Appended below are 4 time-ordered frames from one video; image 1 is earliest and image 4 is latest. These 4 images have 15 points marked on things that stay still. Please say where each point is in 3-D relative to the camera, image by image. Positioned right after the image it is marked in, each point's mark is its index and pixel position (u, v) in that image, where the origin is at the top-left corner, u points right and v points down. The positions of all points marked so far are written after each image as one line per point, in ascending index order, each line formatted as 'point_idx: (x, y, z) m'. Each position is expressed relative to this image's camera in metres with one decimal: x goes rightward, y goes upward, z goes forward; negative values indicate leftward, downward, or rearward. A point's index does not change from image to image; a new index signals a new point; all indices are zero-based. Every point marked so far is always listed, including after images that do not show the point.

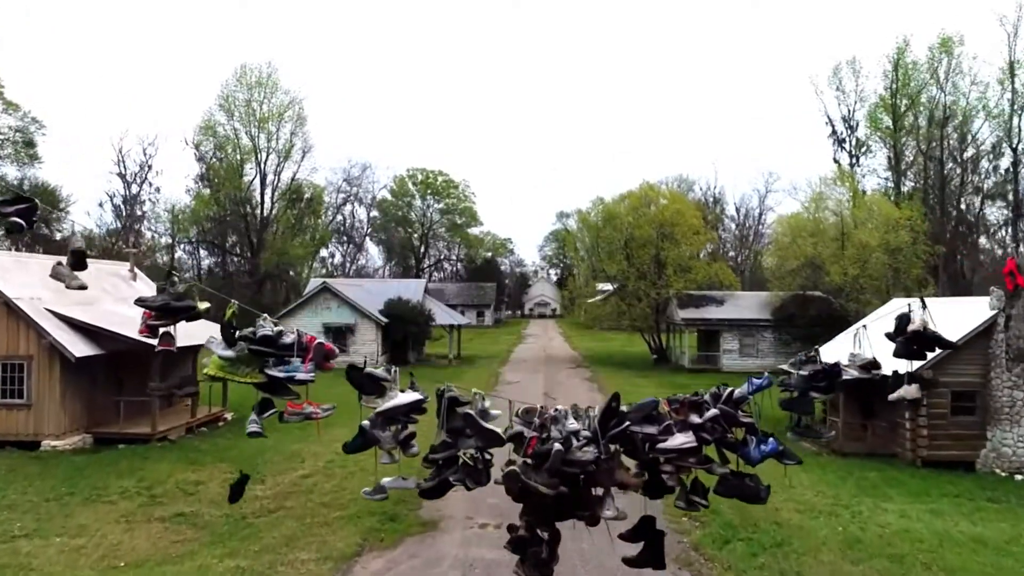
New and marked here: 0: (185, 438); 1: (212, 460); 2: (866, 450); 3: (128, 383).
0: (-4.8, -2.2, +14.5) m
1: (-4.0, -2.3, +13.2) m
2: (+5.6, -2.6, +15.6) m
3: (-5.9, -1.5, +15.0) m
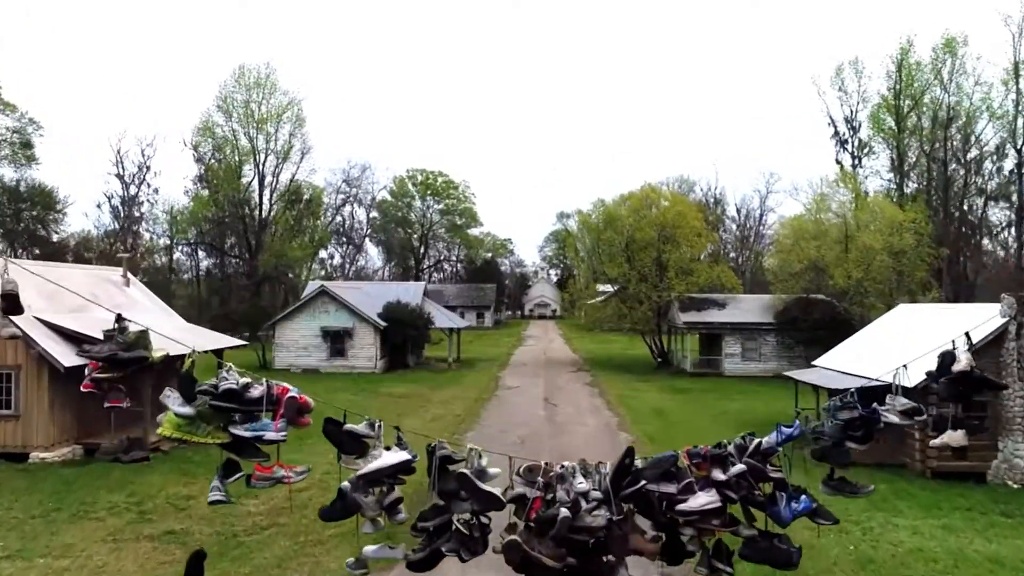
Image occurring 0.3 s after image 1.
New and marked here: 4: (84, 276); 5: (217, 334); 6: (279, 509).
0: (-4.8, -2.3, +14.2) m
1: (-4.0, -2.4, +12.8) m
2: (+5.6, -2.7, +15.3) m
3: (-5.9, -1.6, +14.7) m
4: (-7.2, +0.2, +16.6) m
5: (-5.2, -0.8, +17.1) m
6: (-2.6, -2.5, +11.1) m
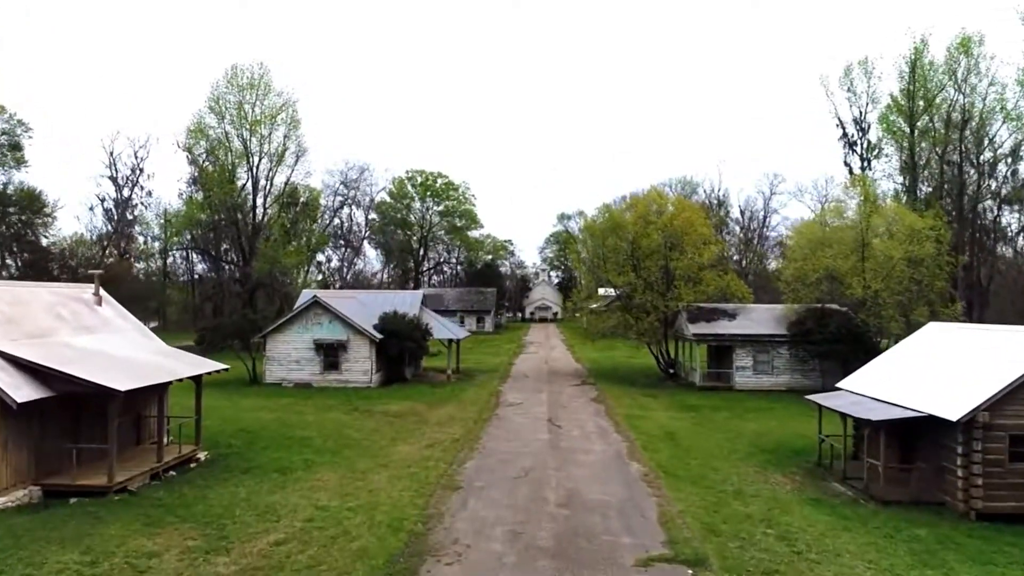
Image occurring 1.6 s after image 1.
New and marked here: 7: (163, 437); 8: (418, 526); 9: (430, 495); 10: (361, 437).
0: (-4.8, -2.7, +12.9) m
1: (-4.0, -2.7, +11.6) m
2: (+5.7, -3.0, +14.0) m
3: (-5.9, -1.9, +13.4) m
4: (-7.2, -0.1, +15.3) m
5: (-5.1, -1.1, +15.9) m
6: (-2.6, -2.8, +9.9) m
7: (-5.3, -2.2, +14.8) m
8: (-1.1, -2.8, +11.7) m
9: (-1.1, -2.9, +13.6) m
10: (-2.9, -2.9, +19.1) m
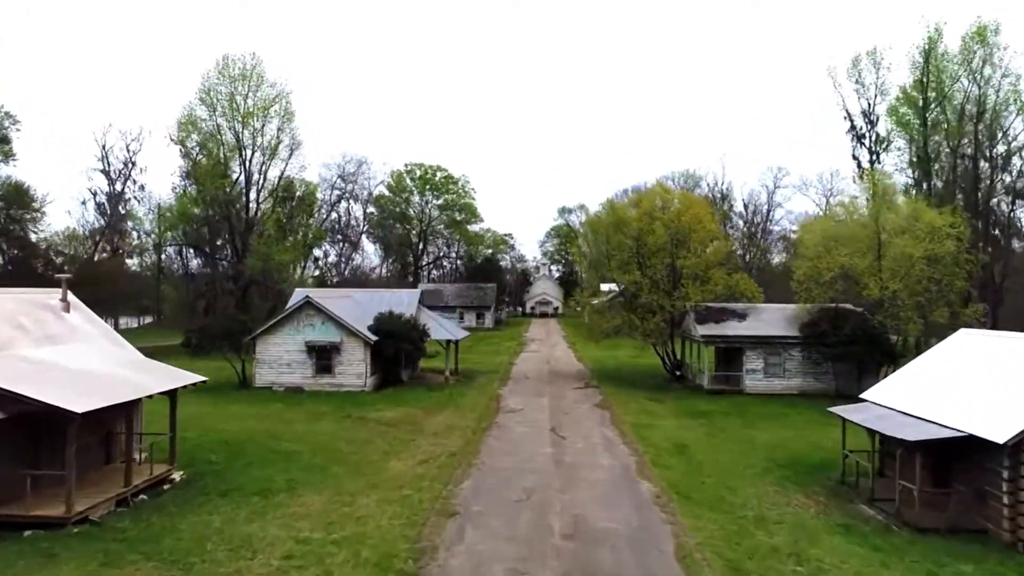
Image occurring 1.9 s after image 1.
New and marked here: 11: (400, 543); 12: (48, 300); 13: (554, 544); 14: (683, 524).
0: (-4.8, -2.8, +11.7) m
1: (-4.0, -2.9, +10.4) m
2: (+5.7, -3.1, +12.8) m
3: (-5.9, -2.0, +12.2) m
4: (-7.2, -0.2, +14.1) m
5: (-5.1, -1.2, +14.6) m
6: (-2.6, -3.0, +8.7) m
7: (-5.2, -2.3, +13.6) m
8: (-1.1, -2.9, +10.5) m
9: (-1.1, -3.0, +12.4) m
10: (-2.9, -3.0, +17.9) m
11: (-1.3, -2.9, +11.3) m
12: (-7.2, -0.2, +15.1) m
13: (+0.5, -3.0, +11.4) m
14: (+2.2, -3.0, +12.6) m
